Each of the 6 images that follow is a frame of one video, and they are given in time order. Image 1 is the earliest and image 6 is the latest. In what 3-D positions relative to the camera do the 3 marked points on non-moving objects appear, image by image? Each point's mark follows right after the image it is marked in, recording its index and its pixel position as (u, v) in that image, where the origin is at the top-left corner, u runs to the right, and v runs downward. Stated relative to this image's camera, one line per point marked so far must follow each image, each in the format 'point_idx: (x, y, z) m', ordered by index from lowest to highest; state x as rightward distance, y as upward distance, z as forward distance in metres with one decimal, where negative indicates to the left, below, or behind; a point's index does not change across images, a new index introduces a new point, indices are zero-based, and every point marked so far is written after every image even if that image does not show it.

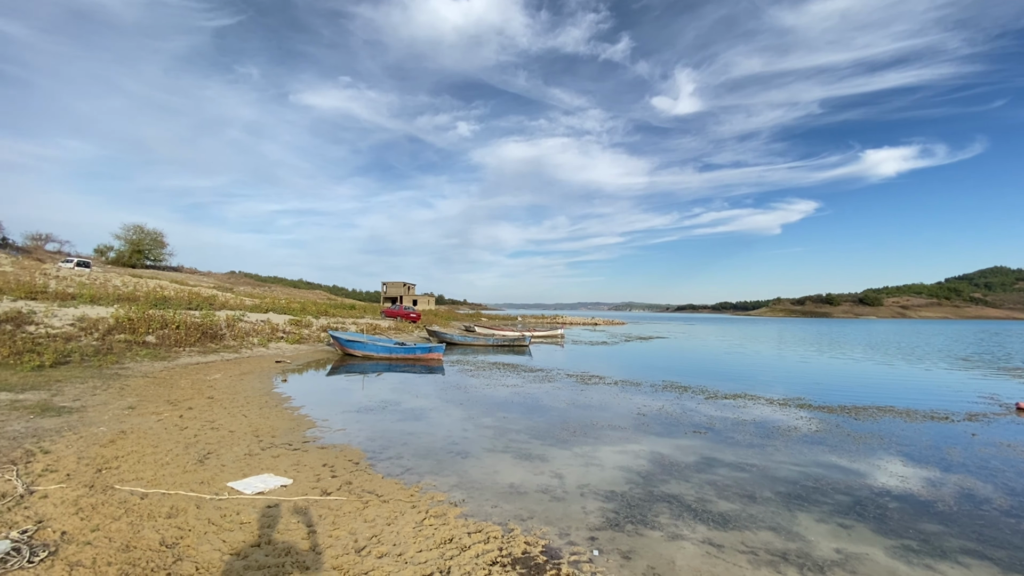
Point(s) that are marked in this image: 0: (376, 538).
0: (-1.4, -2.7, +5.0) m
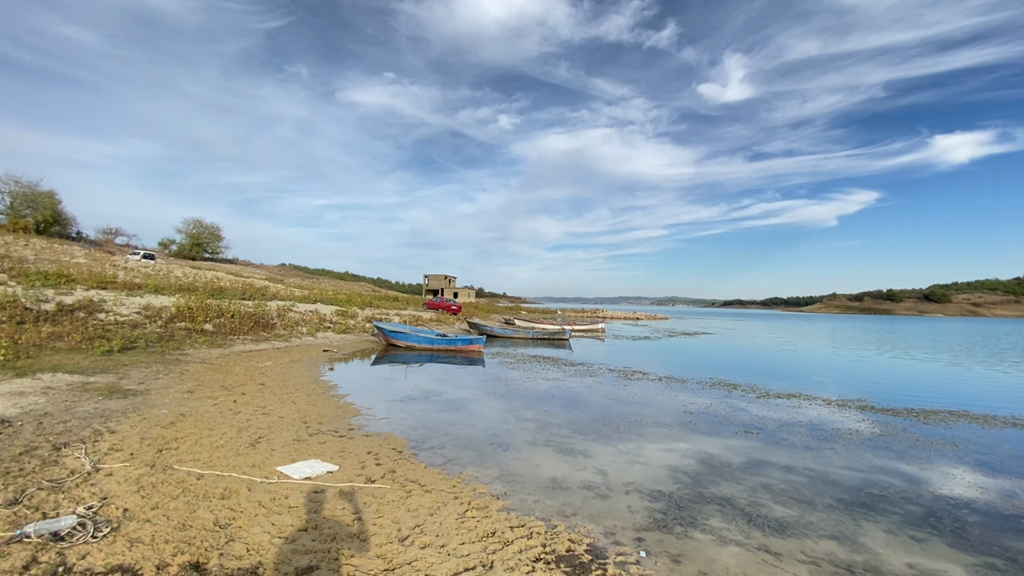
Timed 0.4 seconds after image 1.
0: (-1.0, -2.5, +5.0) m
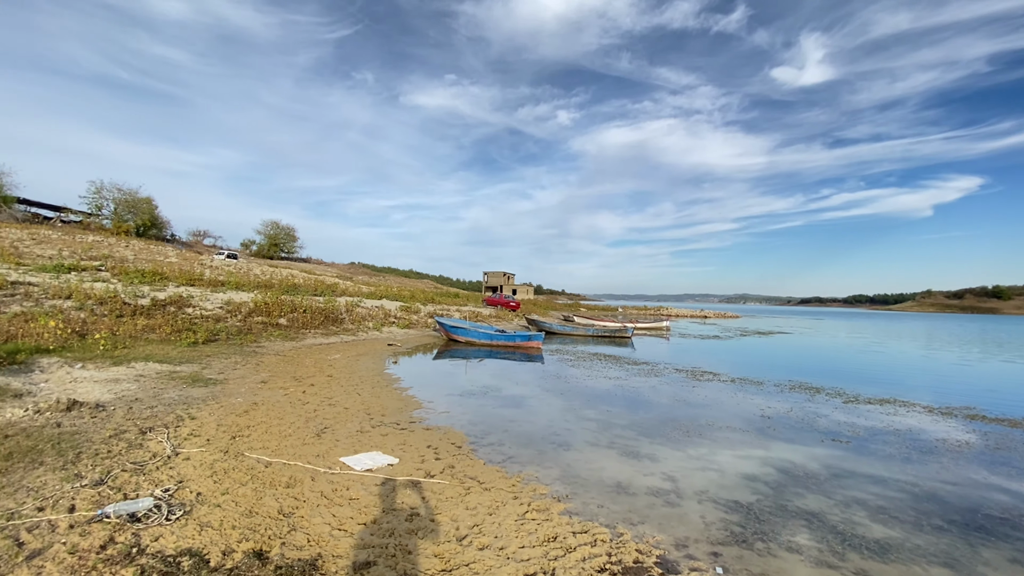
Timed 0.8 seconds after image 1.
0: (-0.4, -2.4, +4.8) m
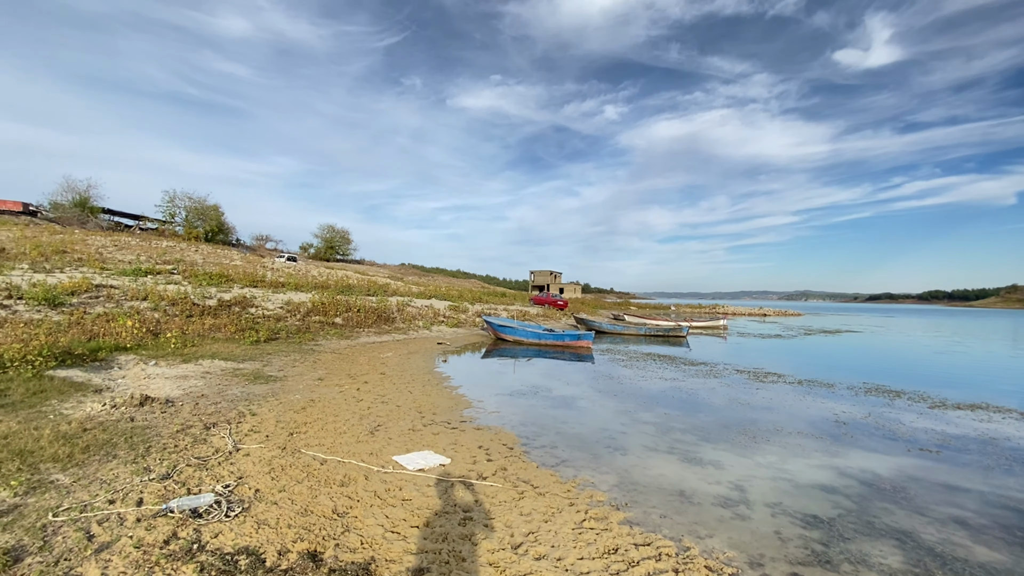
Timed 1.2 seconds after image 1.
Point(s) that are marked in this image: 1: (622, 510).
0: (+0.2, -2.4, +4.6) m
1: (+1.2, -2.5, +5.3) m
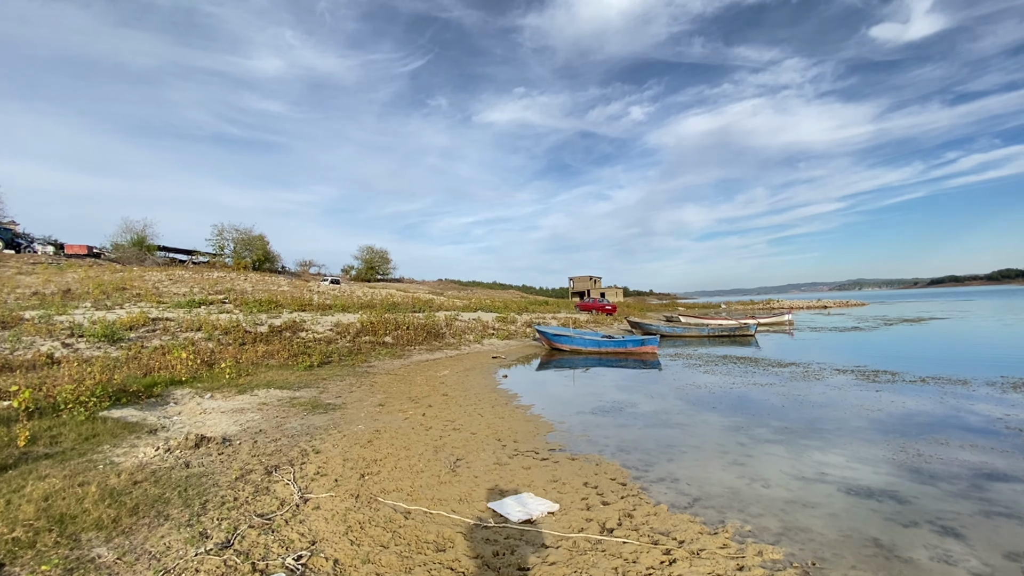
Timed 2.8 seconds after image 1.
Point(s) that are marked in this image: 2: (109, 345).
0: (+1.4, -2.3, +3.3) m
1: (+2.5, -2.4, +3.9) m
2: (-13.4, -1.9, +15.8) m
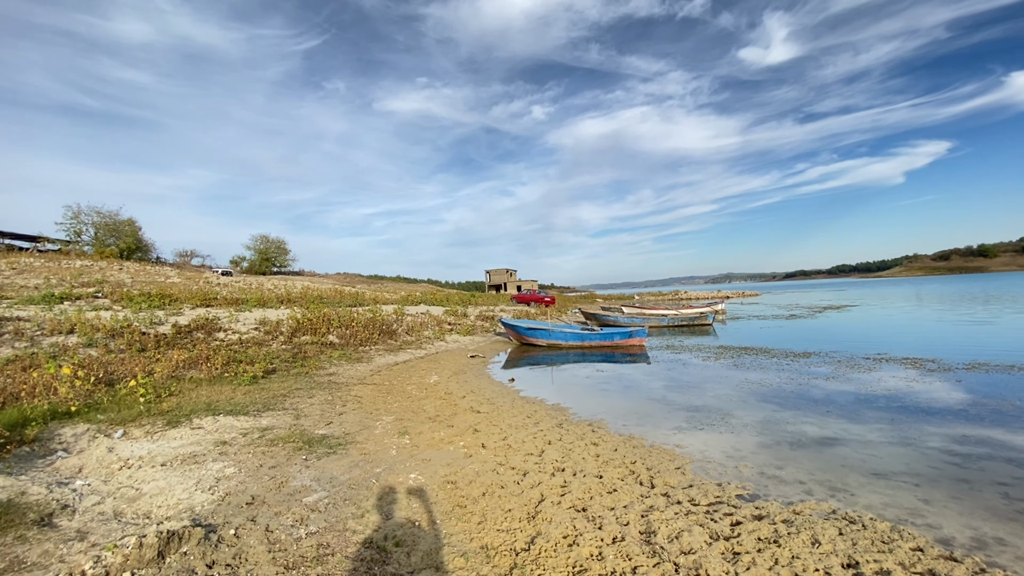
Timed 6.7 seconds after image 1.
0: (+4.1, -2.1, +1.1) m
1: (+5.1, -2.1, +2.0) m
2: (-12.9, -1.6, +10.5) m
